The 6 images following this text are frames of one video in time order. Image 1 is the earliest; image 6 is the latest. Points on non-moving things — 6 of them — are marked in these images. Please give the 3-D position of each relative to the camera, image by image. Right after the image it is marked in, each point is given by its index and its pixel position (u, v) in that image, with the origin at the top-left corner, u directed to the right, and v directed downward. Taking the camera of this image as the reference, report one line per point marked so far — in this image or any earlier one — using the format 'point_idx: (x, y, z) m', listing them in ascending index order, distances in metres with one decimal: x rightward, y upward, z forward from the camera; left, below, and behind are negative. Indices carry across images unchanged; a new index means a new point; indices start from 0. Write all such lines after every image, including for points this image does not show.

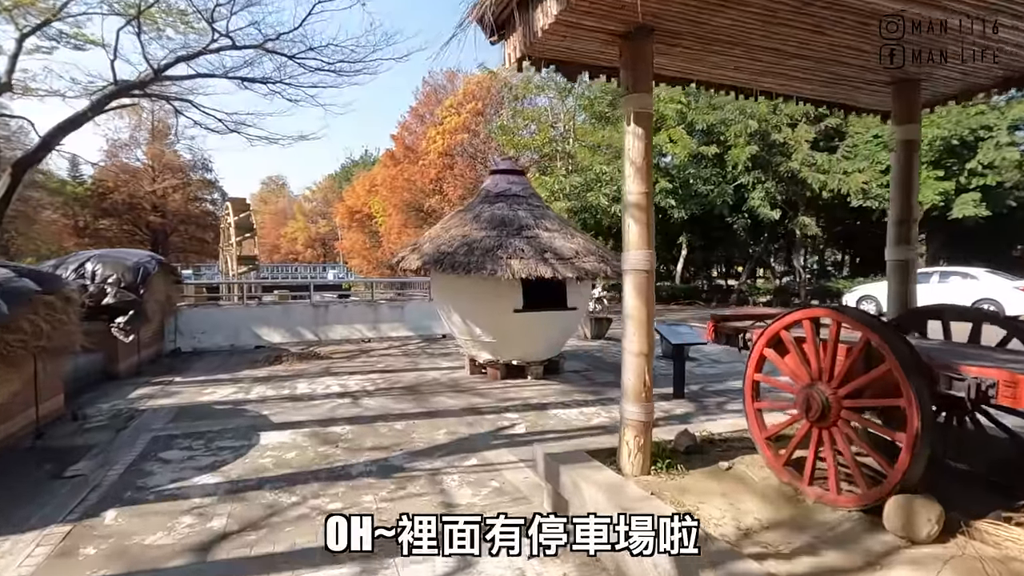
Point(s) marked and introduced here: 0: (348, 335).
0: (-3.7, -1.1, +12.1) m
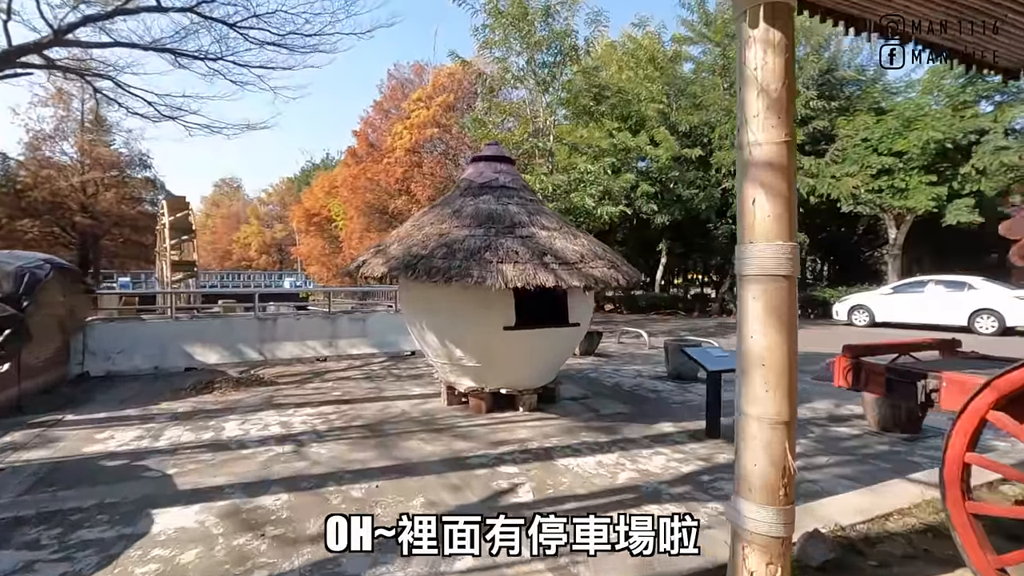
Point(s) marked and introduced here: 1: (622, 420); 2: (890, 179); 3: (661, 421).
0: (-4.1, -1.3, +10.4) m
1: (+1.3, -1.5, +6.2) m
2: (+11.6, +3.3, +16.4) m
3: (+1.7, -1.5, +6.2) m
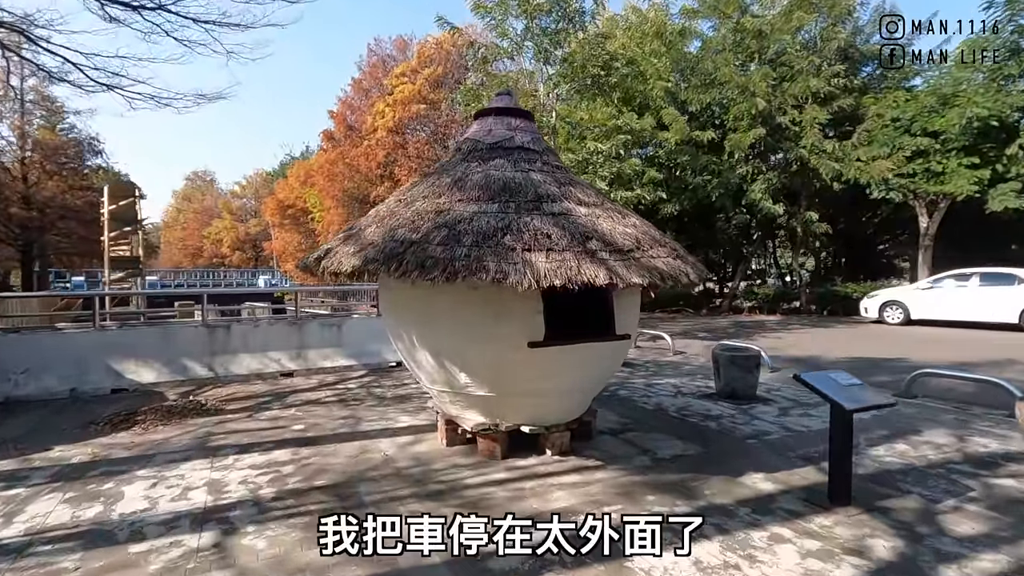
0: (-4.0, -1.3, +8.5) m
1: (+1.5, -1.5, +4.5) m
2: (+11.5, +3.5, +14.9) m
3: (+2.0, -1.5, +4.4) m
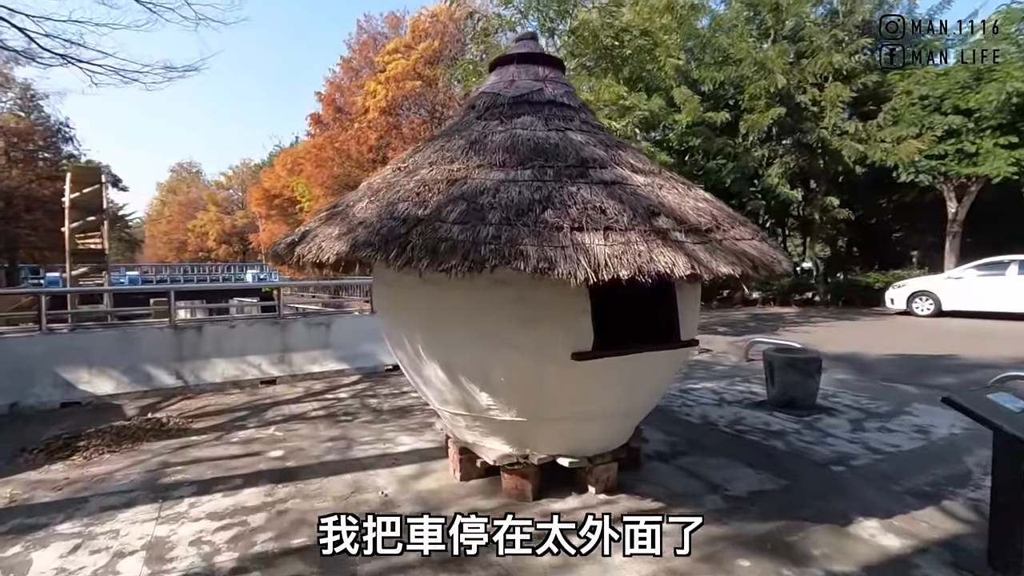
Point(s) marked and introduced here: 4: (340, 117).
0: (-3.8, -1.2, +7.4) m
1: (+1.7, -1.5, +3.5) m
2: (+11.6, +3.8, +14.0) m
3: (+2.2, -1.5, +3.4) m
4: (-5.1, +5.1, +15.9) m
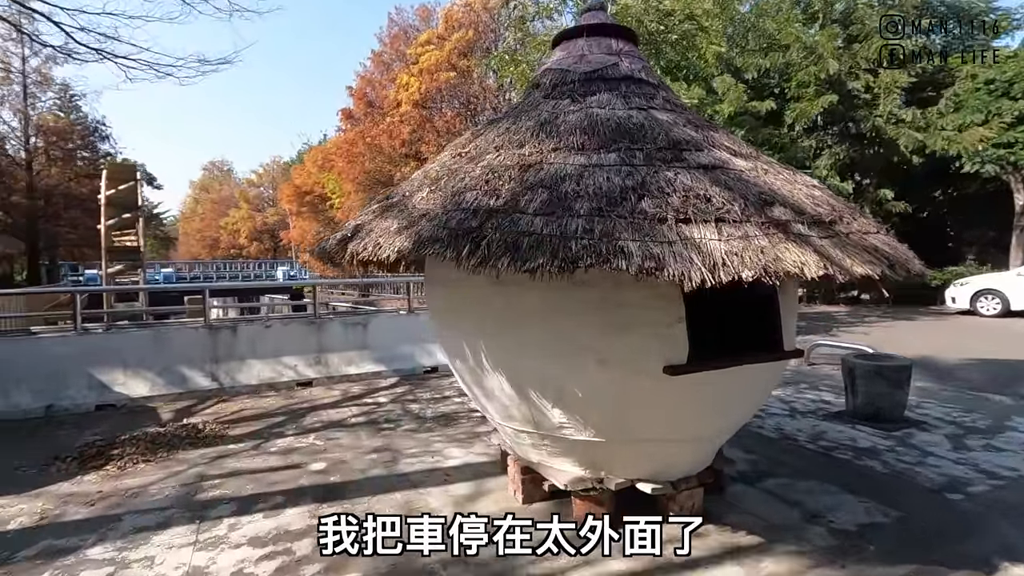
0: (-3.2, -1.2, +7.2) m
1: (+2.2, -1.5, +2.9) m
2: (+12.5, +3.8, +13.0) m
3: (+2.6, -1.5, +2.9) m
4: (-4.1, +5.1, +15.6) m
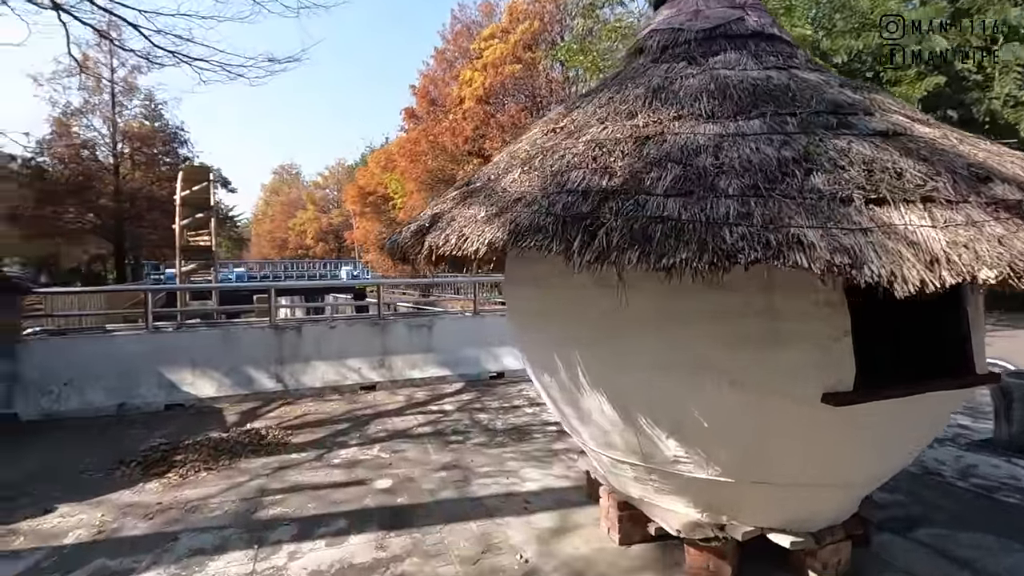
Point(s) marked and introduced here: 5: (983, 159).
0: (-2.3, -1.2, +6.9) m
1: (+2.6, -1.5, +2.2) m
2: (+13.9, +3.7, +11.1) m
3: (+3.1, -1.5, +2.1) m
4: (-2.2, +5.1, +15.4) m
5: (+1.8, +0.5, +2.1) m
